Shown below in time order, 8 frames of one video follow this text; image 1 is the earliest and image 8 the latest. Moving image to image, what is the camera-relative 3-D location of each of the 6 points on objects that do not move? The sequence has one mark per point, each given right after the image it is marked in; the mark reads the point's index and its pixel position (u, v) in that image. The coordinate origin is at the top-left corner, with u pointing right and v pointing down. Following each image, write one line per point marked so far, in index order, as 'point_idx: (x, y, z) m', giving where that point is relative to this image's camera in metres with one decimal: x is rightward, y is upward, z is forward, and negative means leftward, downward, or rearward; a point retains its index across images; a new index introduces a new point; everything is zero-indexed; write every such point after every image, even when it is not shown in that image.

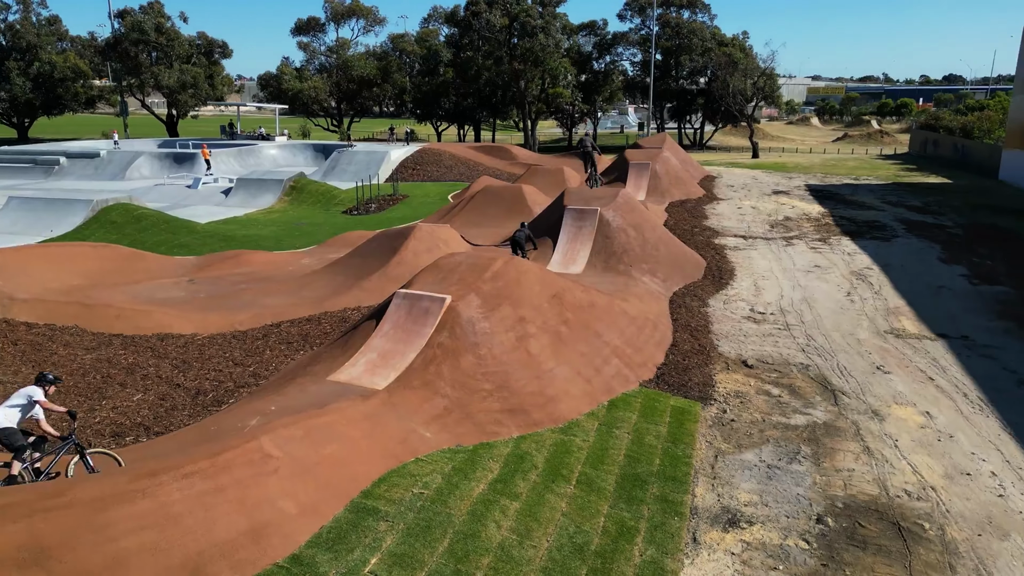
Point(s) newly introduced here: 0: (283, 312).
0: (-4.0, -0.4, +12.7) m
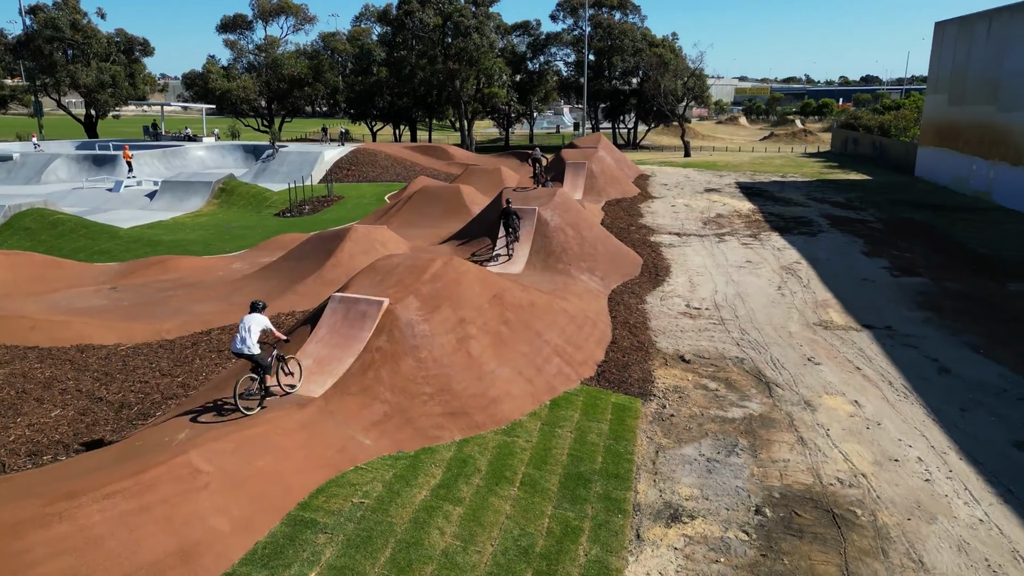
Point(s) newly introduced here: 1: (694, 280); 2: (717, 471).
0: (-5.0, -0.5, +12.2) m
1: (+4.0, +0.2, +16.2) m
2: (+2.2, -2.0, +8.0) m
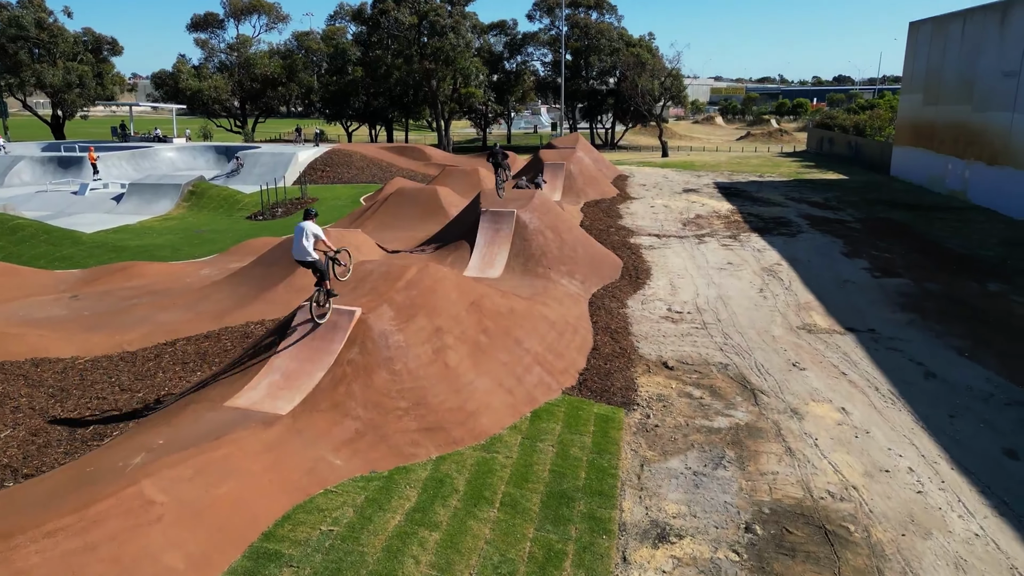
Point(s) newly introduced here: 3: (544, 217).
0: (-5.4, -0.7, +11.7) m
1: (+3.6, +0.1, +15.9) m
2: (+2.0, -2.1, +7.7) m
3: (+0.7, +1.6, +16.3) m
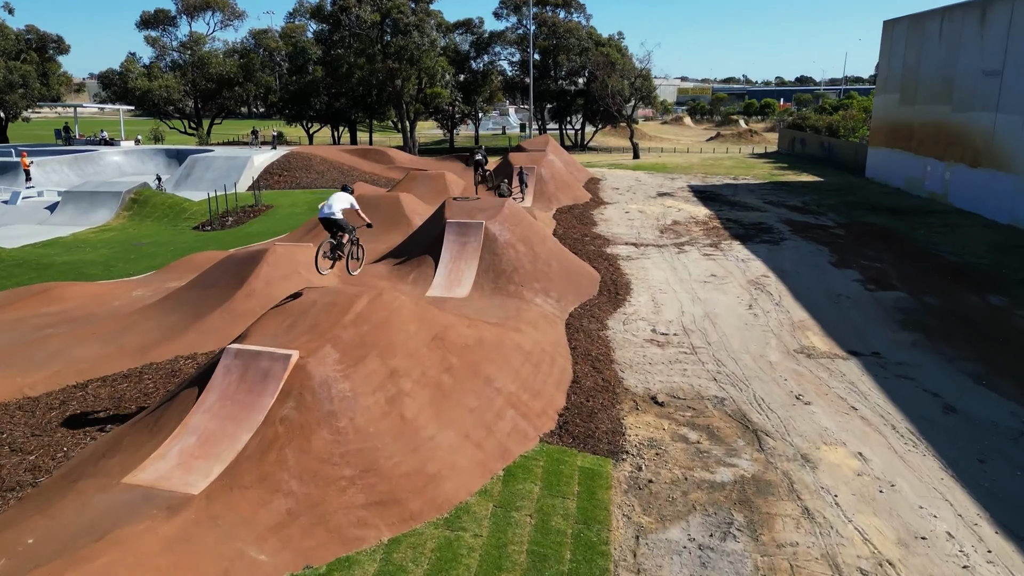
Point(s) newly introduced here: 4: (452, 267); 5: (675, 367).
0: (-5.8, -1.1, +10.1) m
1: (+2.9, -0.2, +14.7) m
2: (+1.8, -2.4, +6.4) m
3: (0.0, +1.2, +14.9) m
4: (-1.2, +0.4, +14.2) m
5: (+2.5, -1.2, +11.1) m
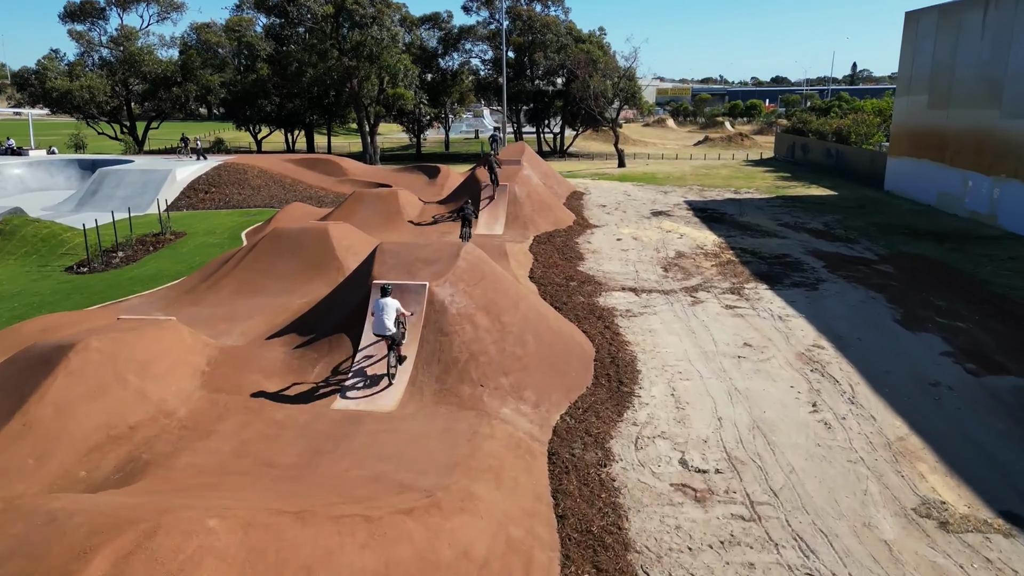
0: (-6.3, -2.4, +5.4) m
1: (+2.3, -1.5, +10.2) m
2: (+1.4, -3.7, +1.9) m
3: (-0.6, -0.1, +10.4) m
4: (-1.7, -0.9, +9.6) m
5: (+2.0, -2.4, +6.6) m
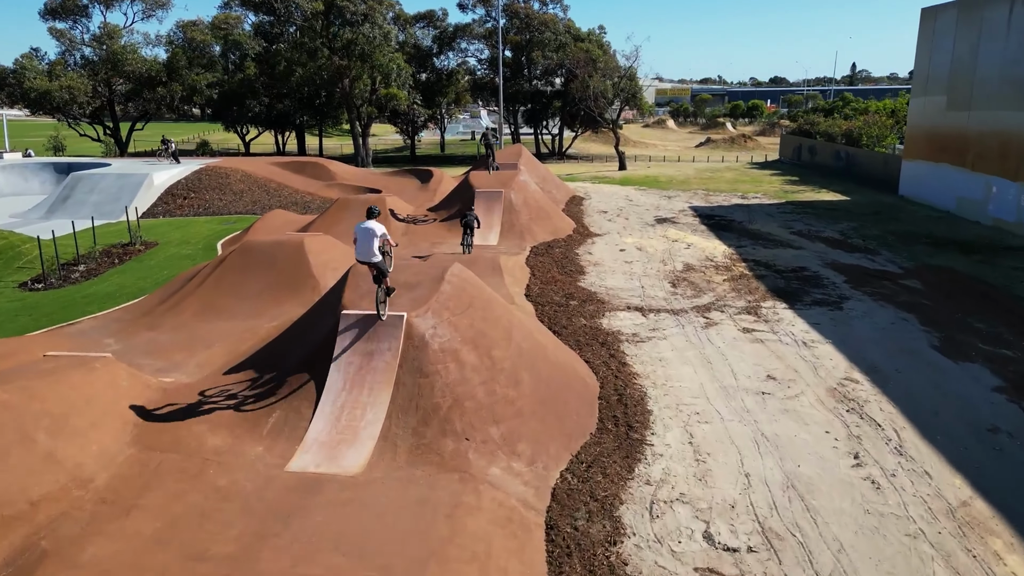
0: (-6.3, -2.8, +3.9) m
1: (+2.2, -1.8, +8.8) m
2: (+1.3, -4.0, +0.5) m
3: (-0.7, -0.4, +9.0) m
4: (-1.8, -1.2, +8.2) m
5: (+1.9, -2.8, +5.2) m
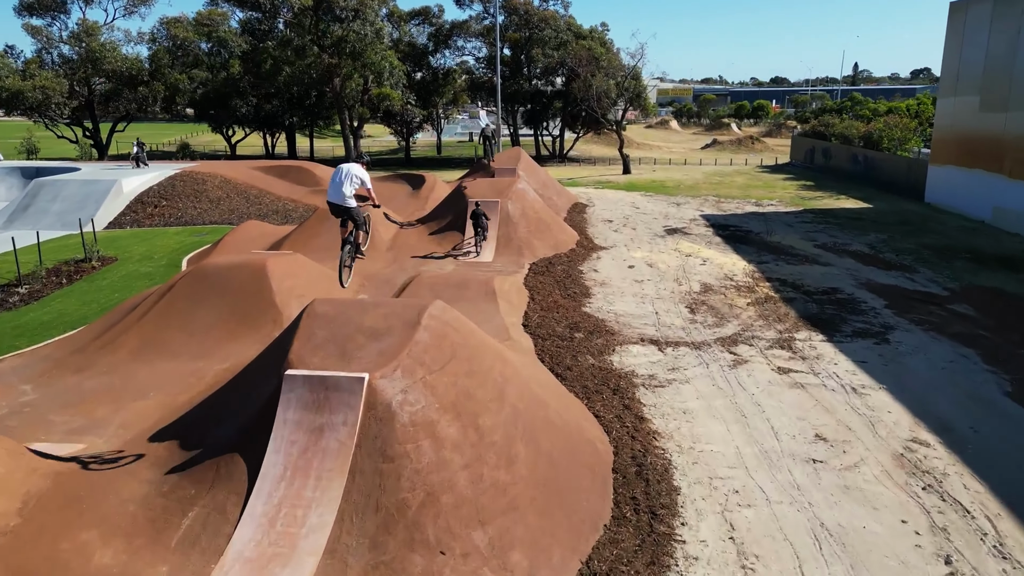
0: (-6.4, -3.3, +2.0) m
1: (+2.2, -2.3, +6.9) m
2: (+1.3, -4.5, -1.5) m
3: (-0.7, -0.9, +7.0) m
4: (-1.9, -1.7, +6.3) m
5: (+1.8, -3.3, +3.3) m
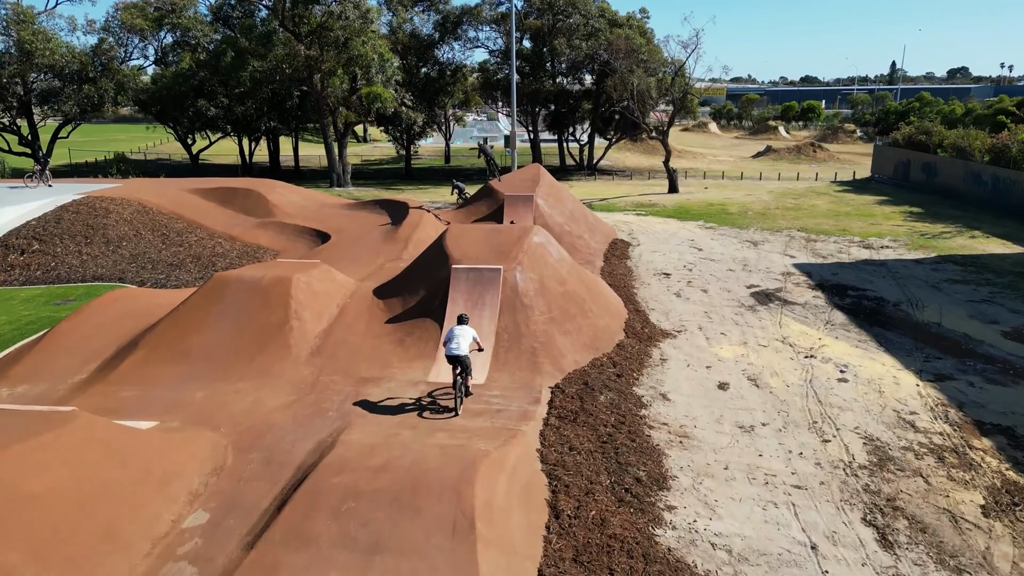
0: (-6.8, -5.1, -4.9) m
1: (+1.9, -4.3, -0.3) m
2: (+0.8, -6.5, -8.6) m
3: (-0.9, -2.8, -0.1) m
4: (-2.1, -3.6, -0.8) m
5: (+1.5, -5.2, -3.9) m
